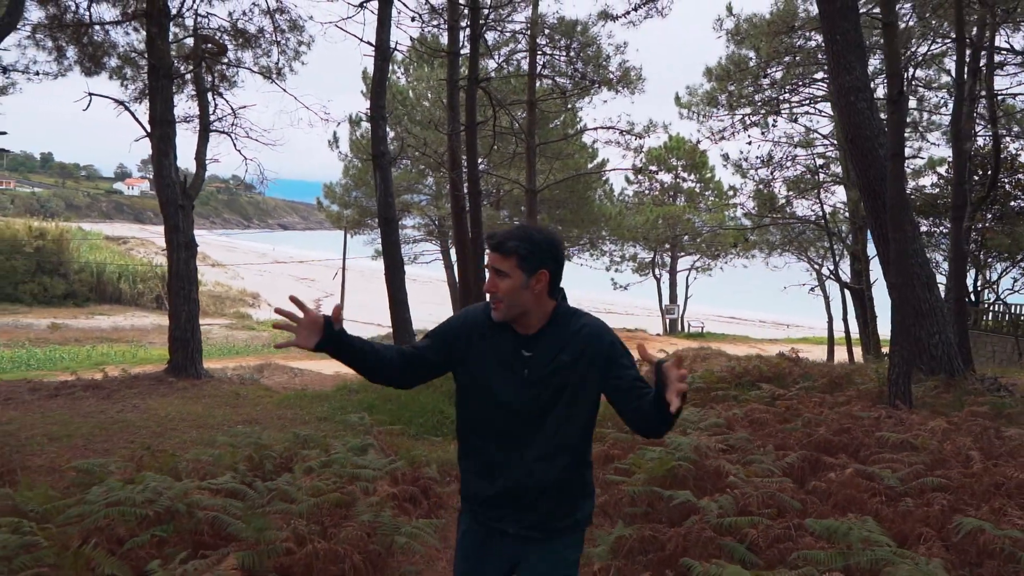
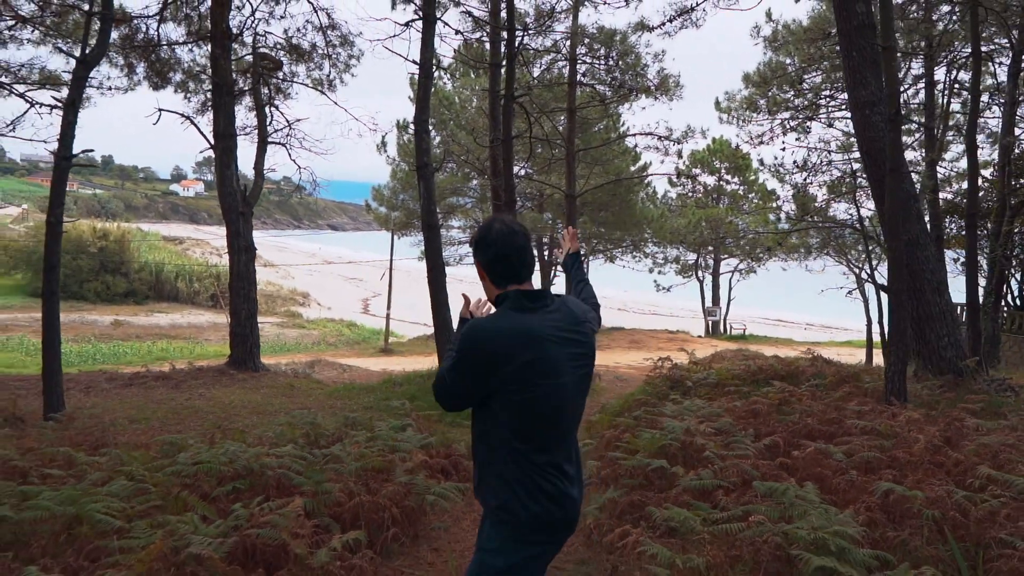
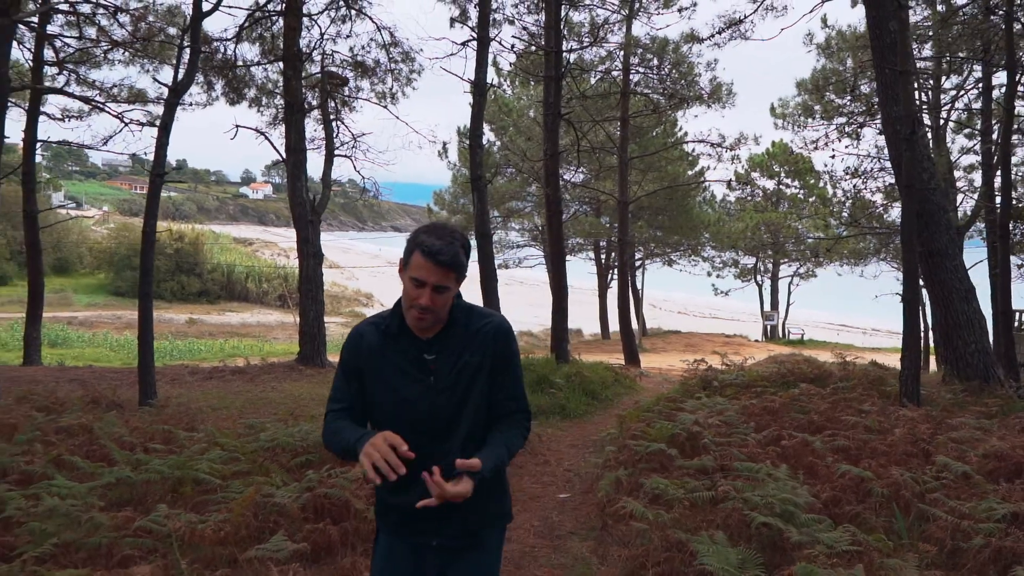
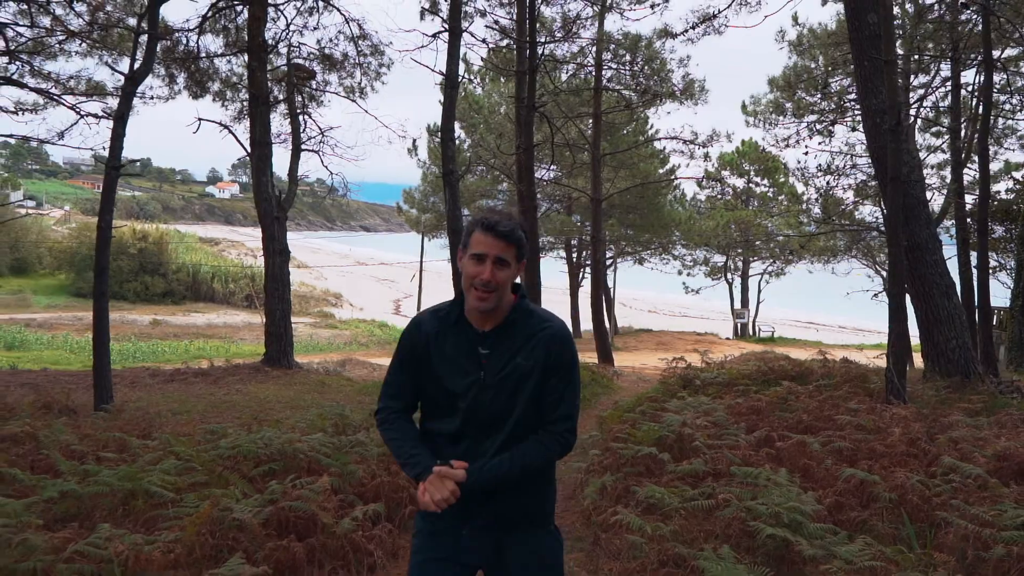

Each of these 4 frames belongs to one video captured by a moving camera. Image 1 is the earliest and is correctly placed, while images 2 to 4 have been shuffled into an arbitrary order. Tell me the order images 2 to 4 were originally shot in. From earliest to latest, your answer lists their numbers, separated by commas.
2, 4, 3
